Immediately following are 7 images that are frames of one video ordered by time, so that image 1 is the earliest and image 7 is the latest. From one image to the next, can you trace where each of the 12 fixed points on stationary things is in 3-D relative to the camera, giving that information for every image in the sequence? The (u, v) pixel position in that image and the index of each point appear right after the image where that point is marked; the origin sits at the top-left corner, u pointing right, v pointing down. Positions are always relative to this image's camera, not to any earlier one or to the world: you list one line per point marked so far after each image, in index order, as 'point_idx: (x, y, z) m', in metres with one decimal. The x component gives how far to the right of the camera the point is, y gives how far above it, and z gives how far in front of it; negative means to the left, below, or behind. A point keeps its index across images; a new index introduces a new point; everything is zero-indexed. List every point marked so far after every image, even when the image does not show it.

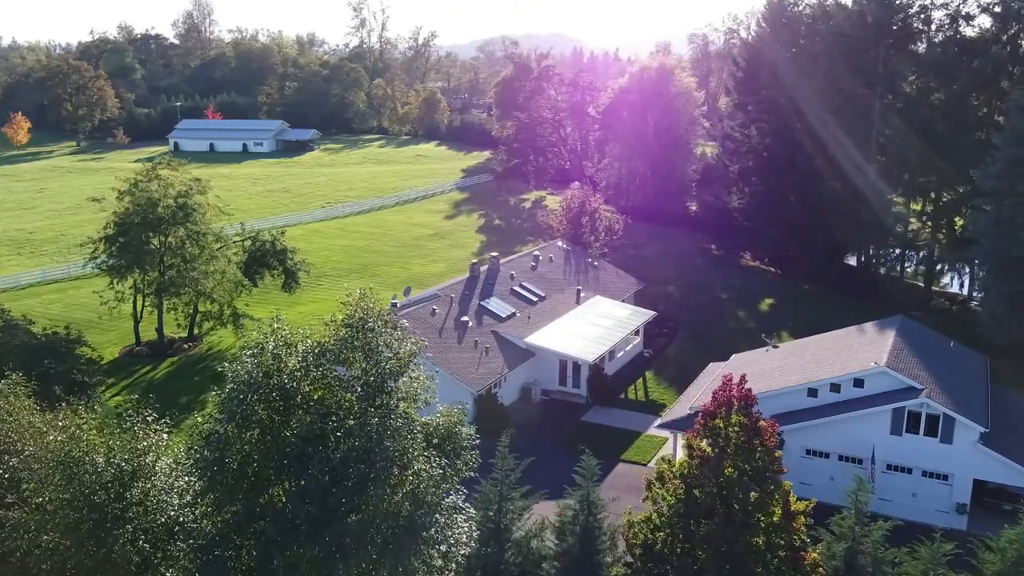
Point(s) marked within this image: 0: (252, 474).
0: (-4.4, -3.2, +14.0) m
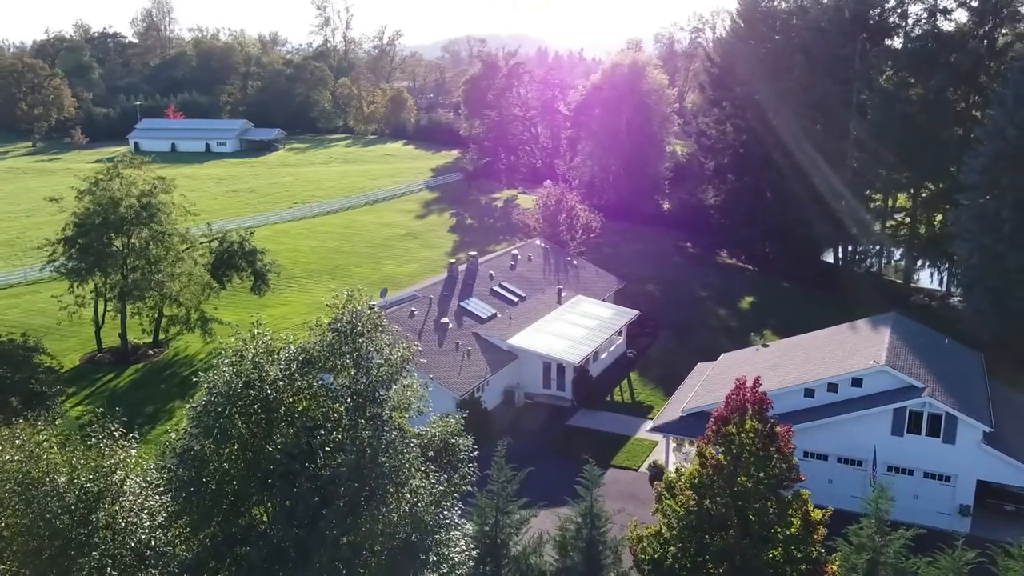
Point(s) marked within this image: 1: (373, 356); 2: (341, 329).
0: (-4.4, -3.2, +12.8) m
1: (-2.3, -1.1, +13.2) m
2: (-2.8, -0.6, +13.4) m
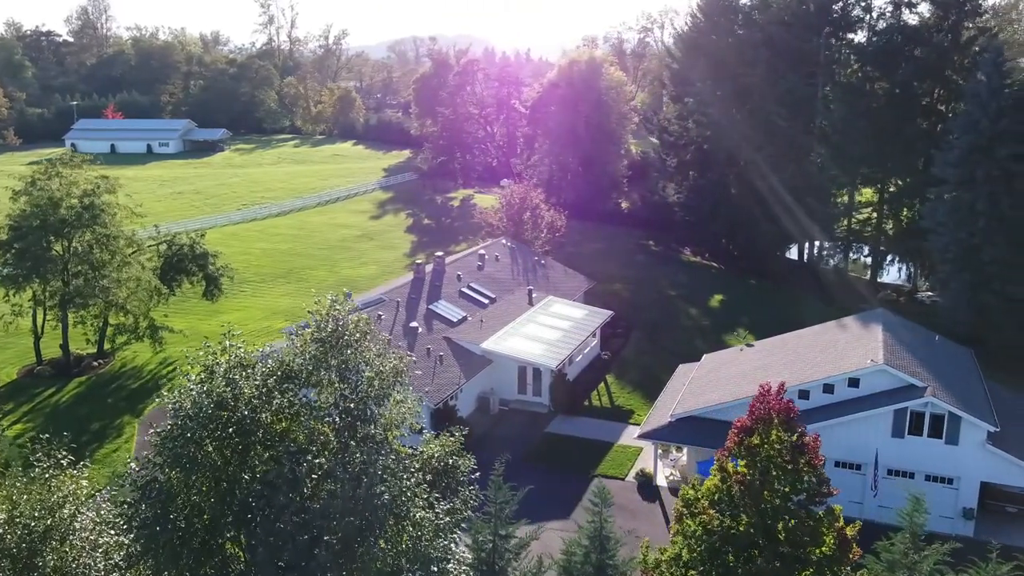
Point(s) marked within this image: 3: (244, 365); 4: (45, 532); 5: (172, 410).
0: (-4.2, -3.3, +11.1) m
1: (-2.2, -1.1, +11.7) m
2: (-2.7, -0.7, +11.8) m
3: (-3.8, -1.1, +11.8) m
4: (-6.9, -3.6, +12.1) m
5: (-4.8, -1.7, +11.6) m
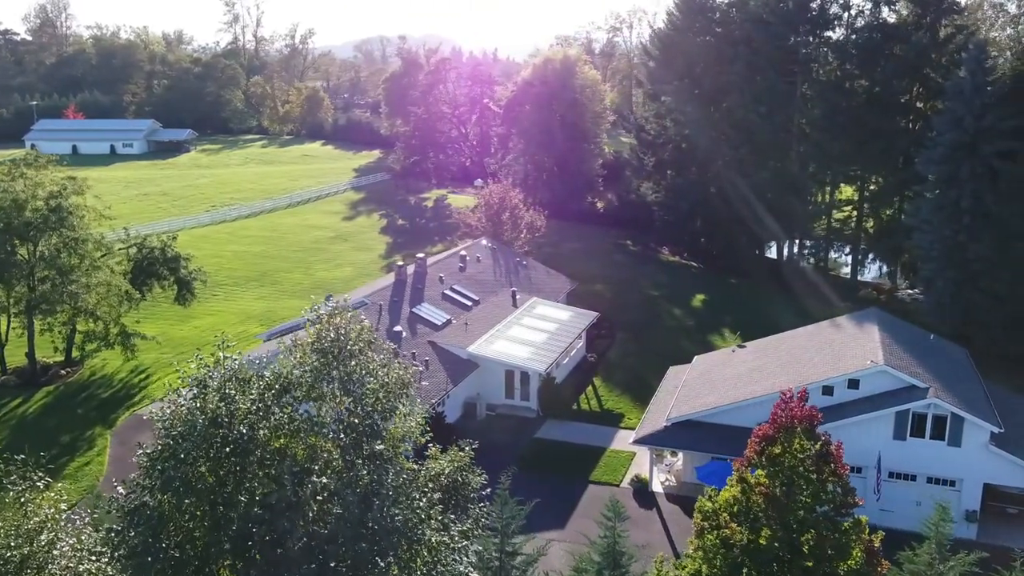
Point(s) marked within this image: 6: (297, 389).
0: (-3.9, -3.4, +10.3) m
1: (-2.0, -1.2, +10.9) m
2: (-2.5, -0.8, +11.0) m
3: (-3.6, -1.2, +11.0) m
4: (-6.7, -3.7, +11.2) m
5: (-4.5, -1.8, +10.7) m
6: (-2.8, -1.3, +10.9) m
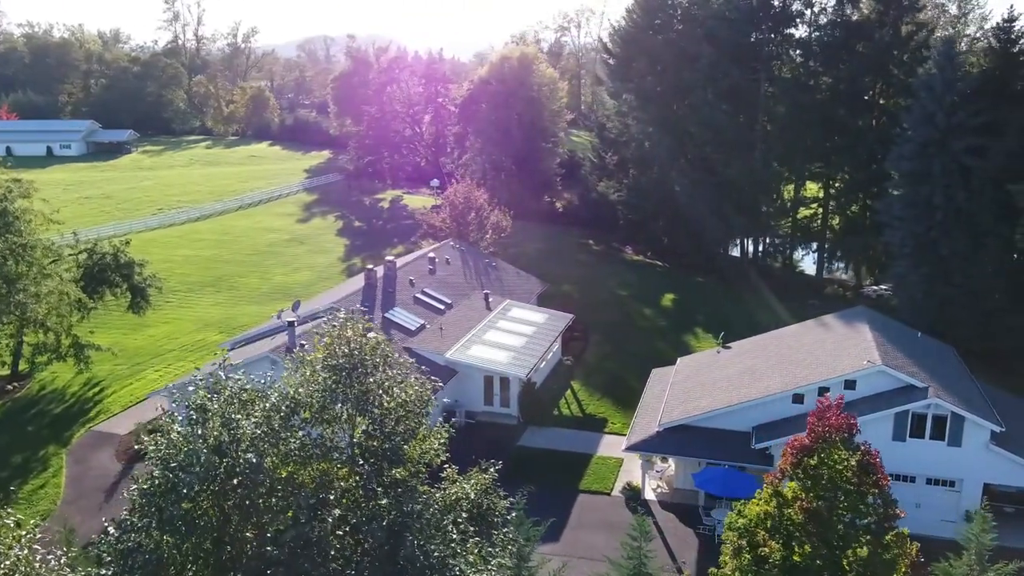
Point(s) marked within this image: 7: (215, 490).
0: (-3.5, -3.5, +9.1) m
1: (-1.6, -1.3, +9.9) m
2: (-2.1, -0.9, +9.9) m
3: (-3.2, -1.3, +9.8) m
4: (-6.2, -3.9, +9.9) m
5: (-4.1, -2.0, +9.5) m
6: (-2.4, -1.5, +9.8) m
7: (-3.3, -2.3, +9.2) m
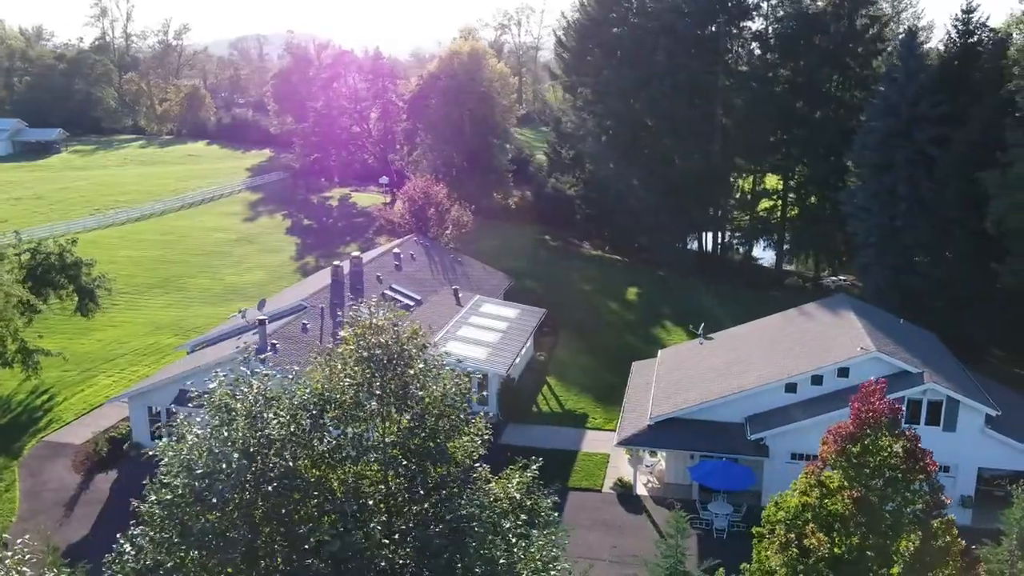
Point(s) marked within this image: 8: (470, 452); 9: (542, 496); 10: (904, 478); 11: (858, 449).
0: (-2.8, -3.4, +8.2) m
1: (-1.0, -1.1, +9.1) m
2: (-1.6, -0.8, +9.1) m
3: (-2.6, -1.2, +8.9) m
4: (-5.6, -3.8, +8.7) m
5: (-3.5, -1.8, +8.5) m
6: (-1.9, -1.3, +8.9) m
7: (-2.7, -2.1, +8.2) m
8: (-0.5, -1.9, +9.3) m
9: (+0.3, -2.6, +10.3) m
10: (+5.2, -2.5, +10.9) m
11: (+4.7, -2.2, +11.1) m
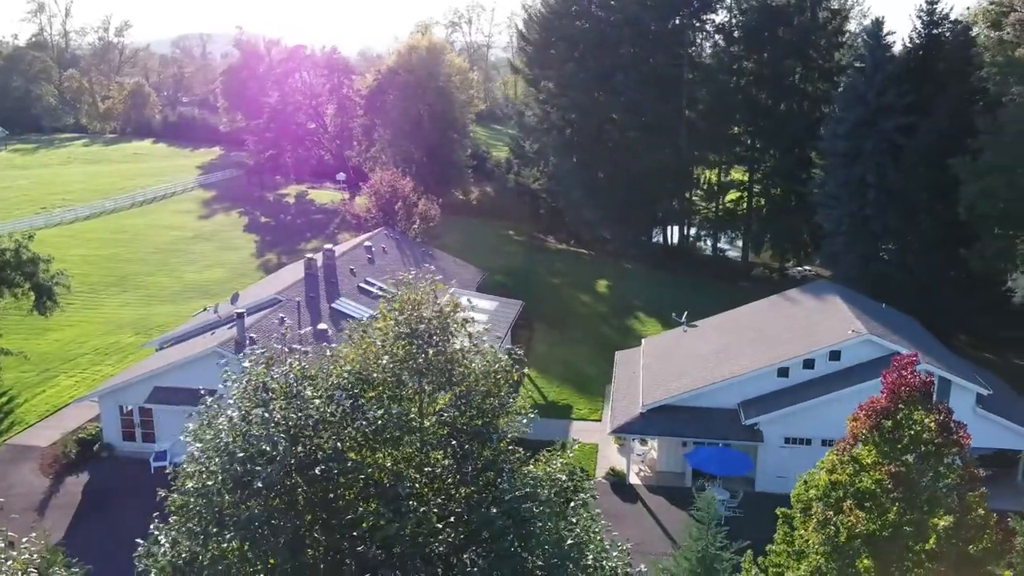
0: (-2.2, -3.1, +7.6) m
1: (-0.5, -0.9, +8.6) m
2: (-1.1, -0.5, +8.6) m
3: (-2.1, -0.9, +8.3) m
4: (-5.1, -3.6, +8.0) m
5: (-3.0, -1.6, +7.9) m
6: (-1.4, -1.0, +8.4) m
7: (-2.1, -1.9, +7.7) m
8: (0.0, -1.6, +8.9) m
9: (+0.7, -2.3, +10.0) m
10: (+5.6, -2.1, +10.8) m
11: (+5.0, -1.8, +11.0) m
